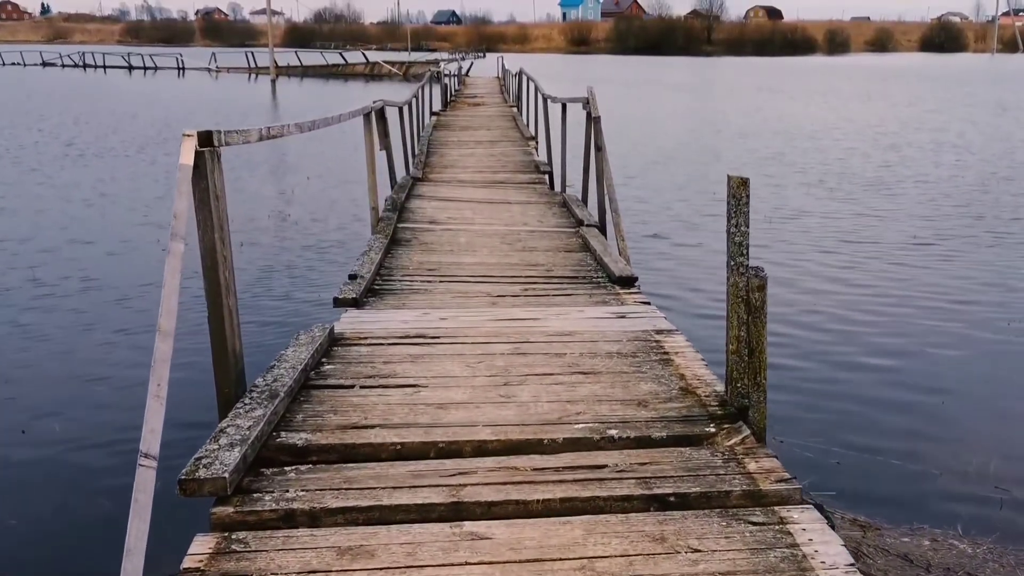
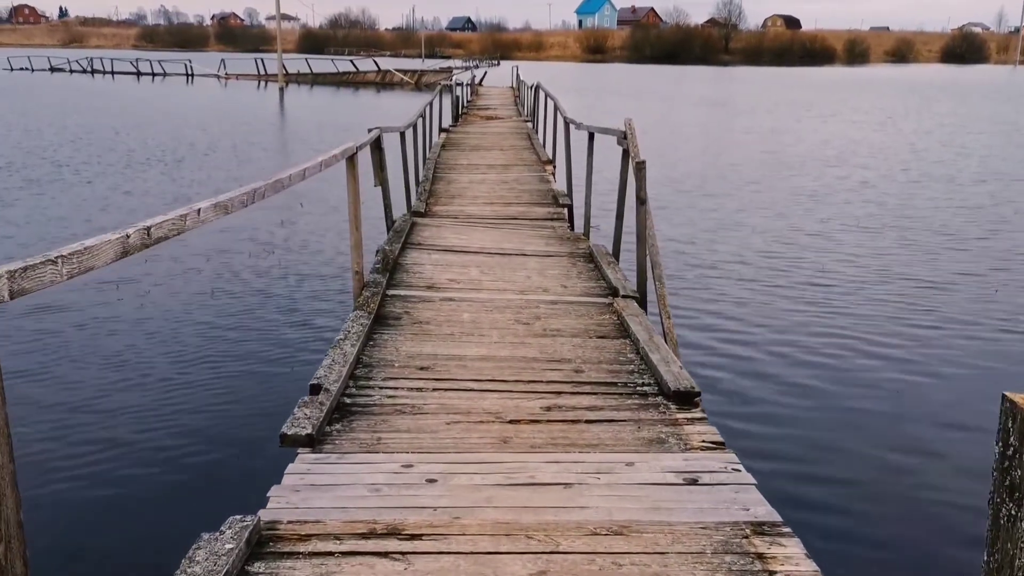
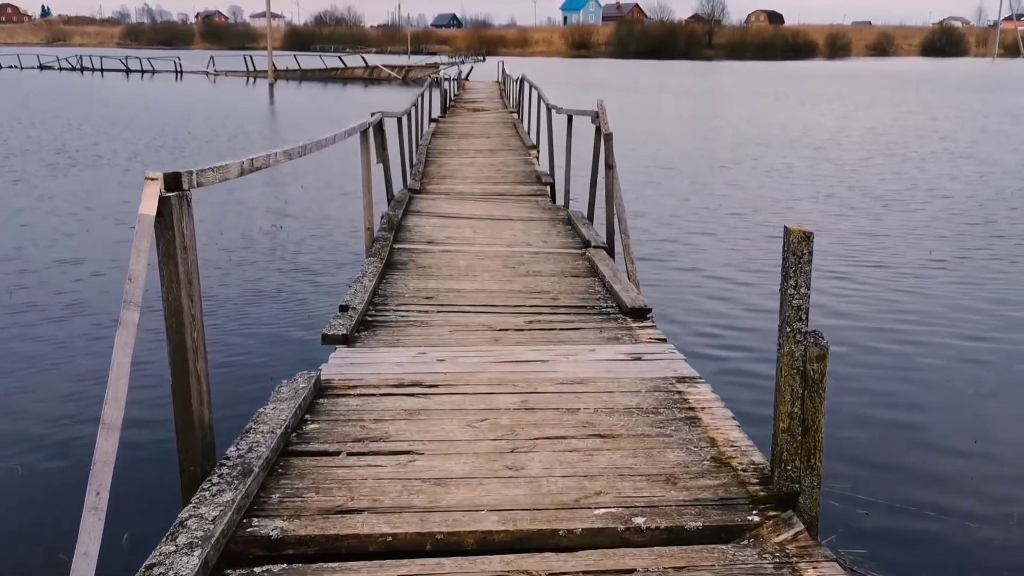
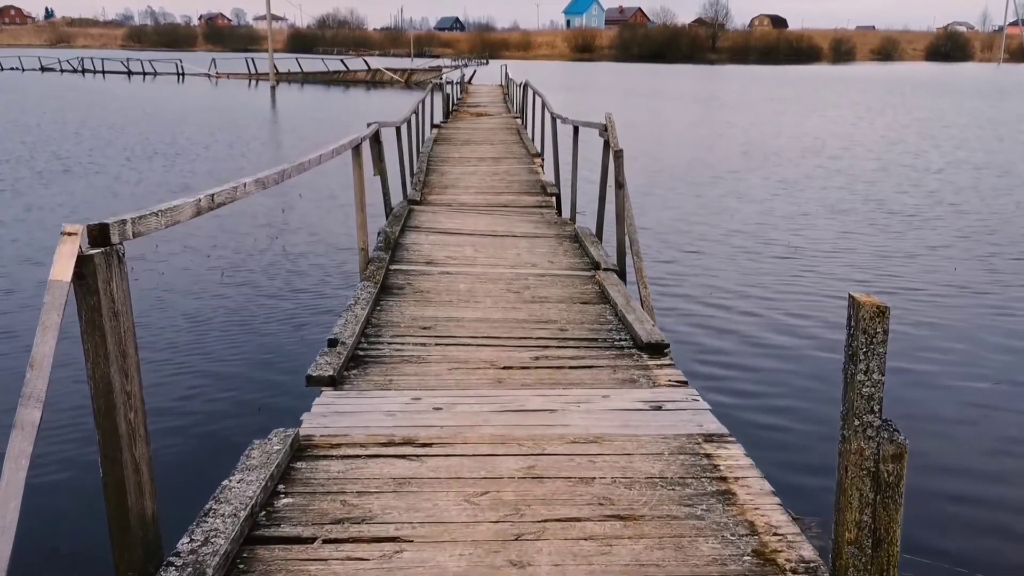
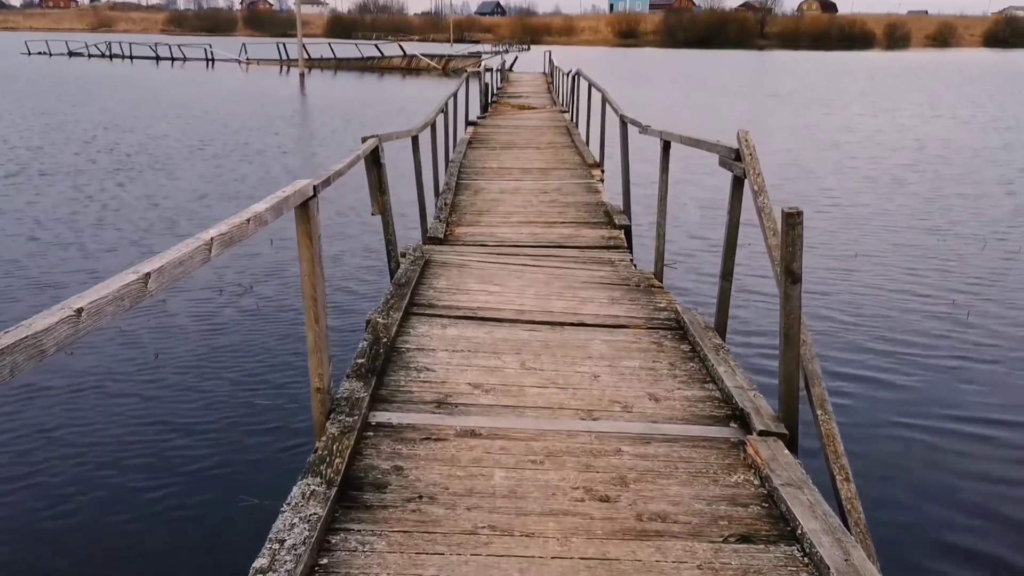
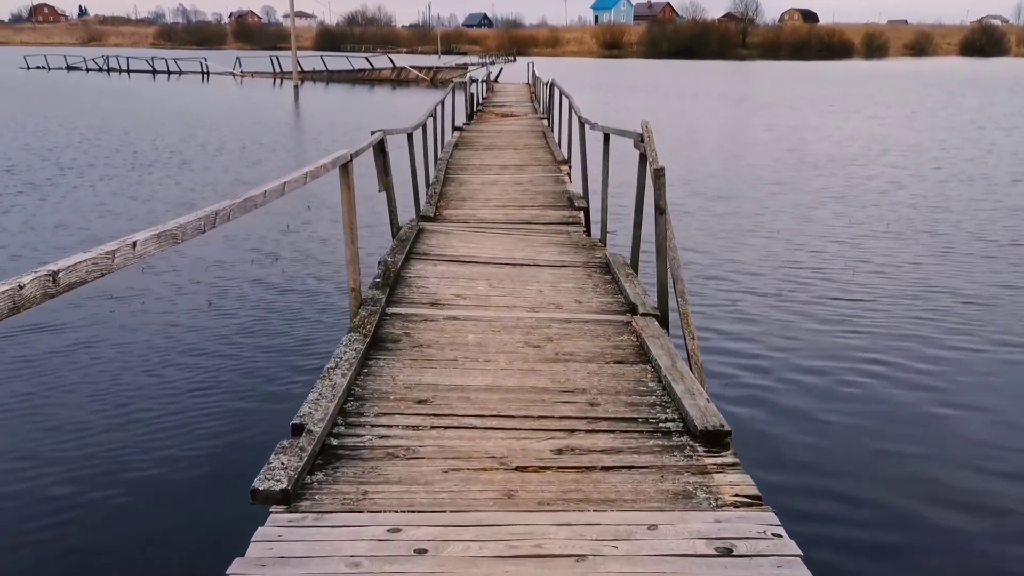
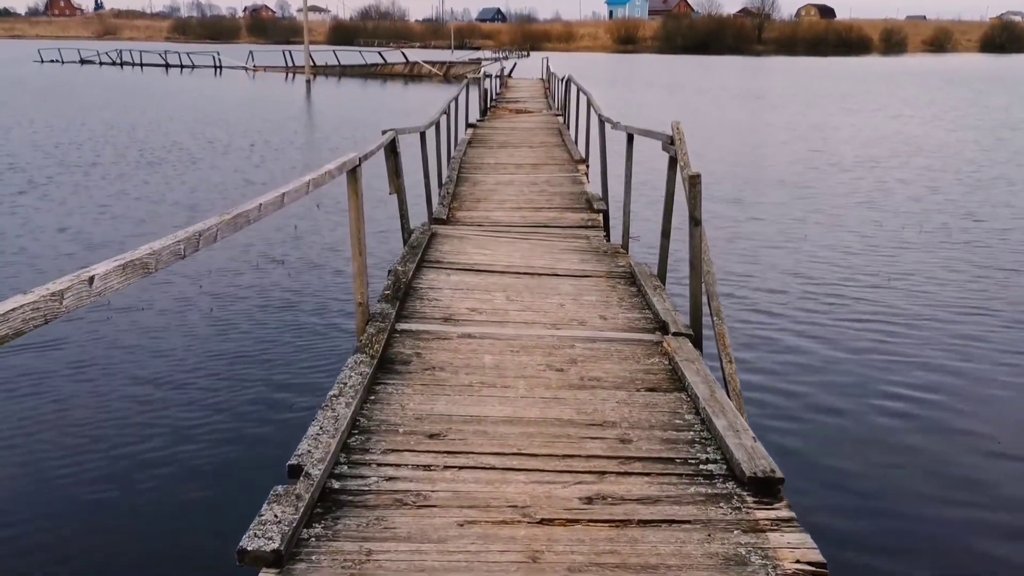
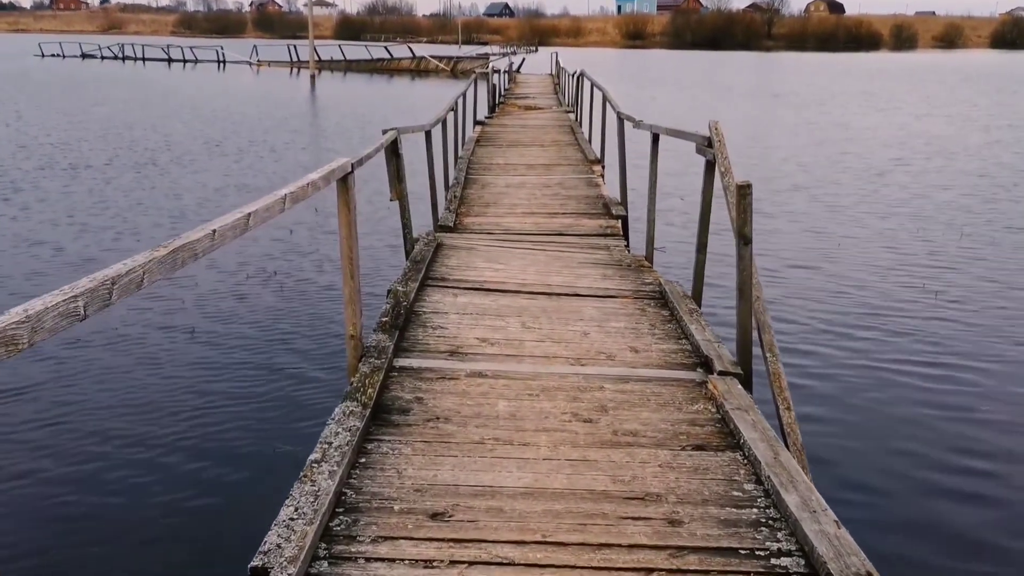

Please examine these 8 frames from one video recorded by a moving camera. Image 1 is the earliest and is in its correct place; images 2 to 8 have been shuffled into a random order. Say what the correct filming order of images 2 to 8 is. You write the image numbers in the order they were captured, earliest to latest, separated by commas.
3, 4, 2, 6, 7, 8, 5
